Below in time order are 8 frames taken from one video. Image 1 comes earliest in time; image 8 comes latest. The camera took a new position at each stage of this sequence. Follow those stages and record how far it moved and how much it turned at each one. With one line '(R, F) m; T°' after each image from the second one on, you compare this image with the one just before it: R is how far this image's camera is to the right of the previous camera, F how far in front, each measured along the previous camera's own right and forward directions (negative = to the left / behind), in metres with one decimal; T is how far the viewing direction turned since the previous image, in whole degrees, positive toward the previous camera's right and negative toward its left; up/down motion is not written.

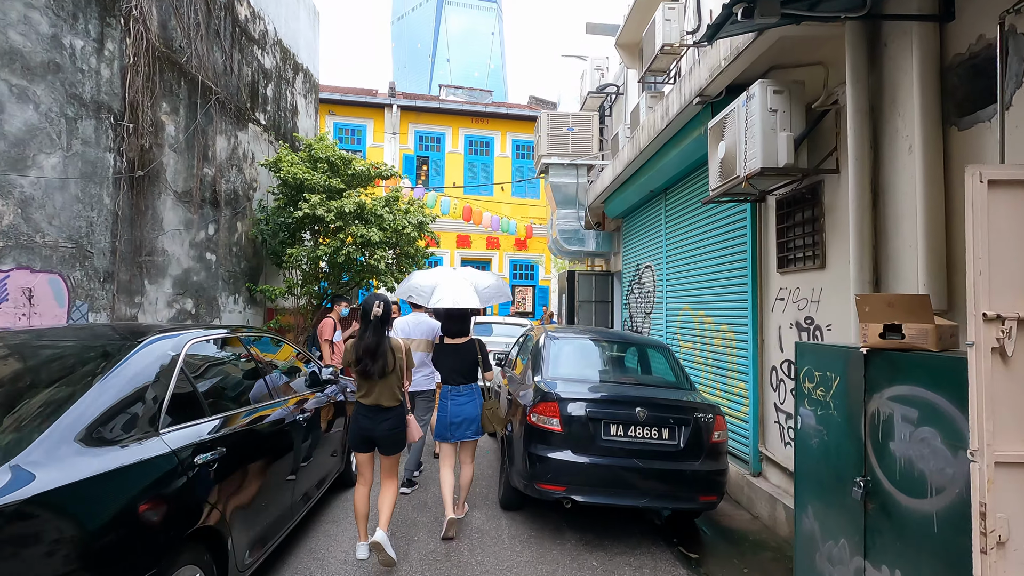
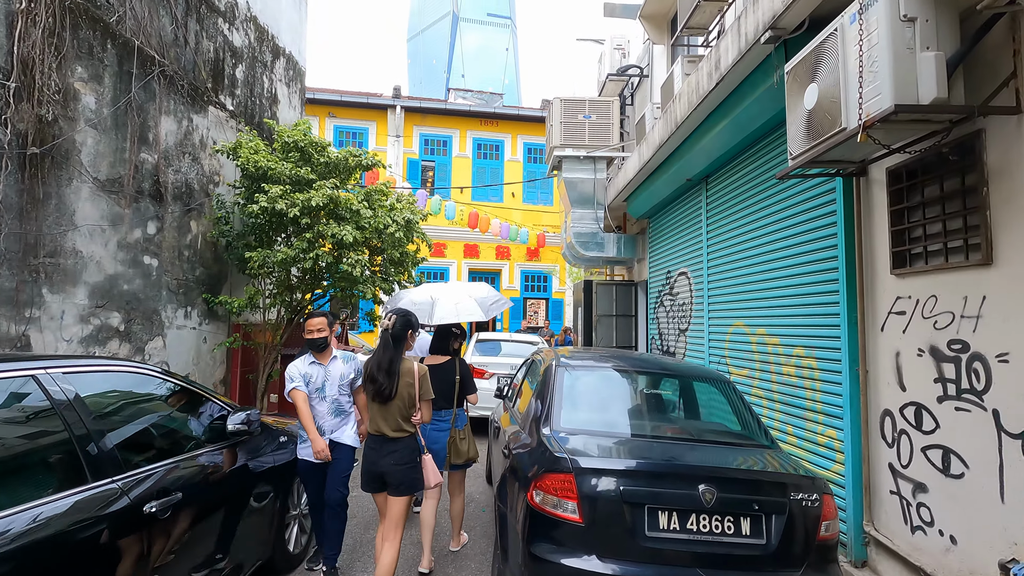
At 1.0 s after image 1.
(+0.1, +1.4) m; -2°
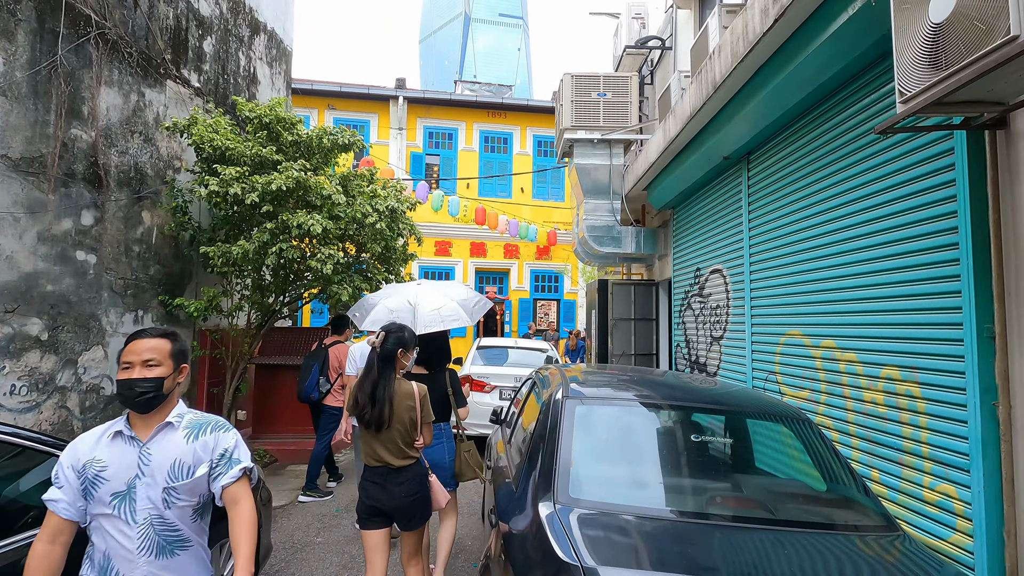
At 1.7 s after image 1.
(+0.1, +1.0) m; -1°
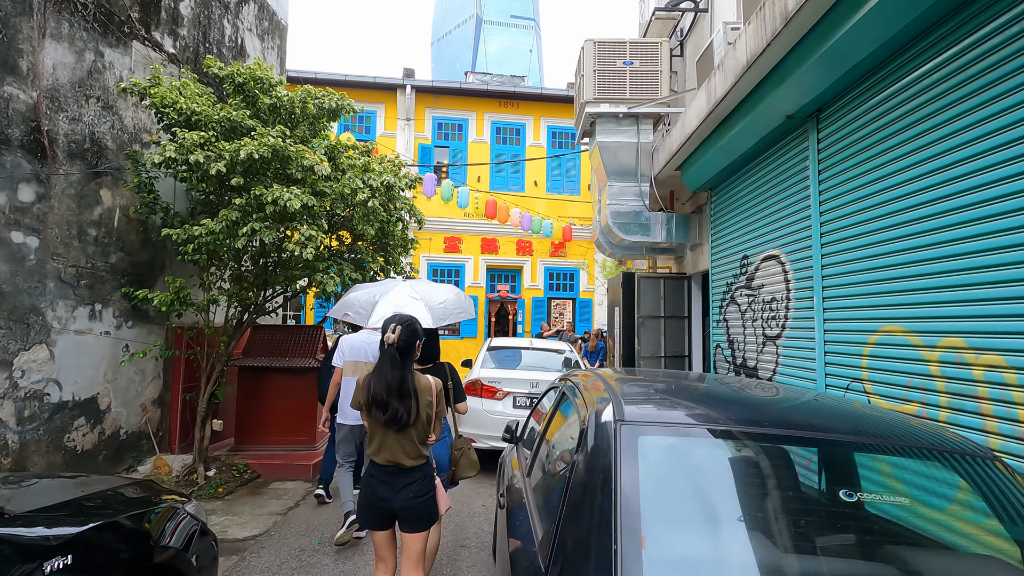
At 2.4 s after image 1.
(0.0, +0.9) m; -1°
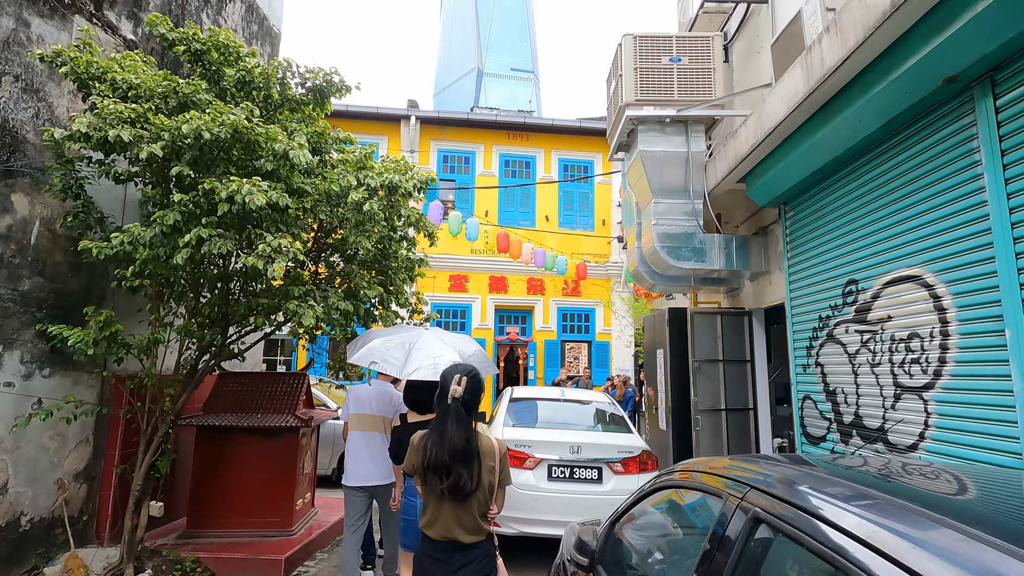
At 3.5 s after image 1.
(-0.3, +1.3) m; 0°
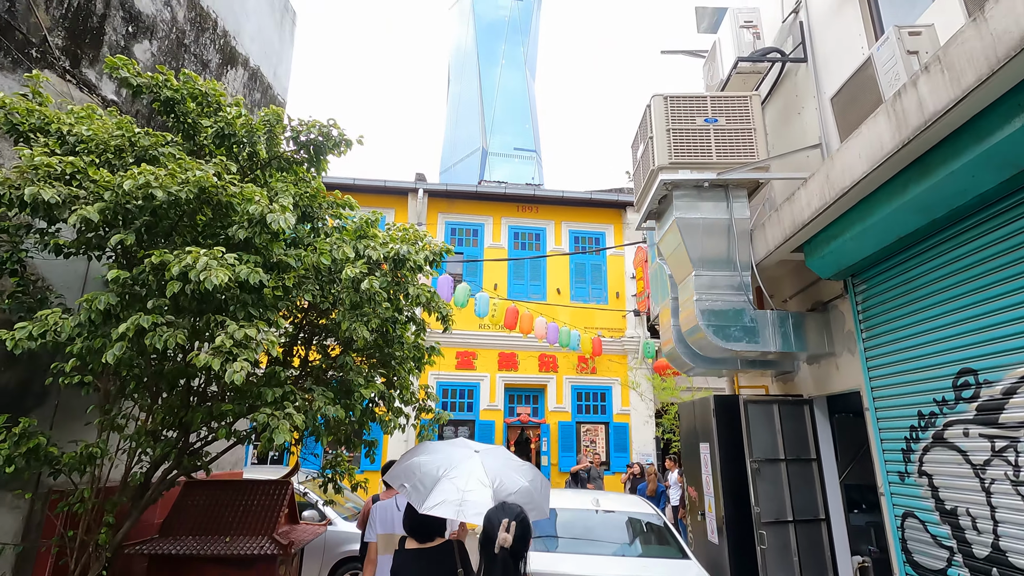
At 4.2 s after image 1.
(-0.2, +0.8) m; 0°
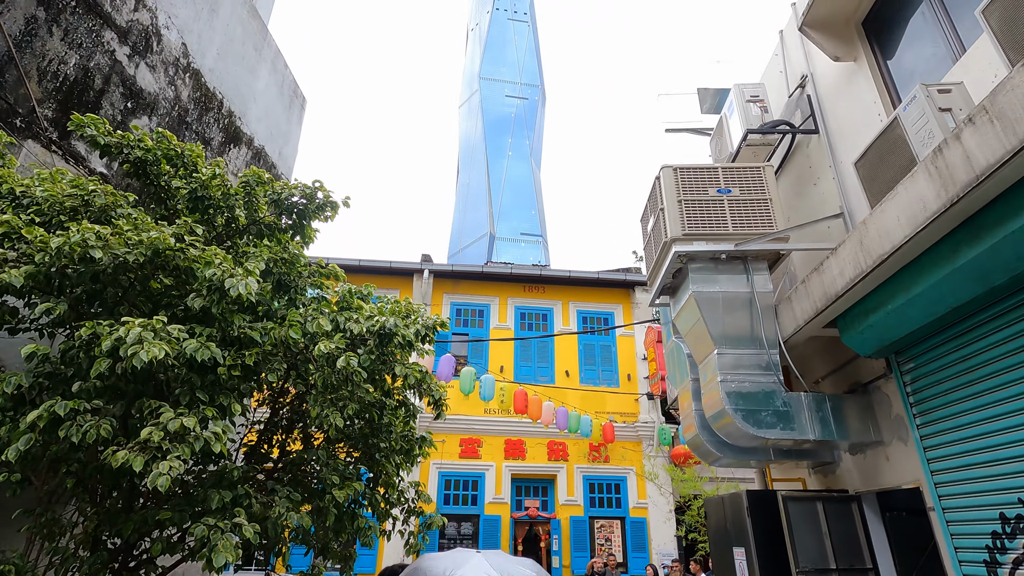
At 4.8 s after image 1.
(0.0, +0.4) m; -1°
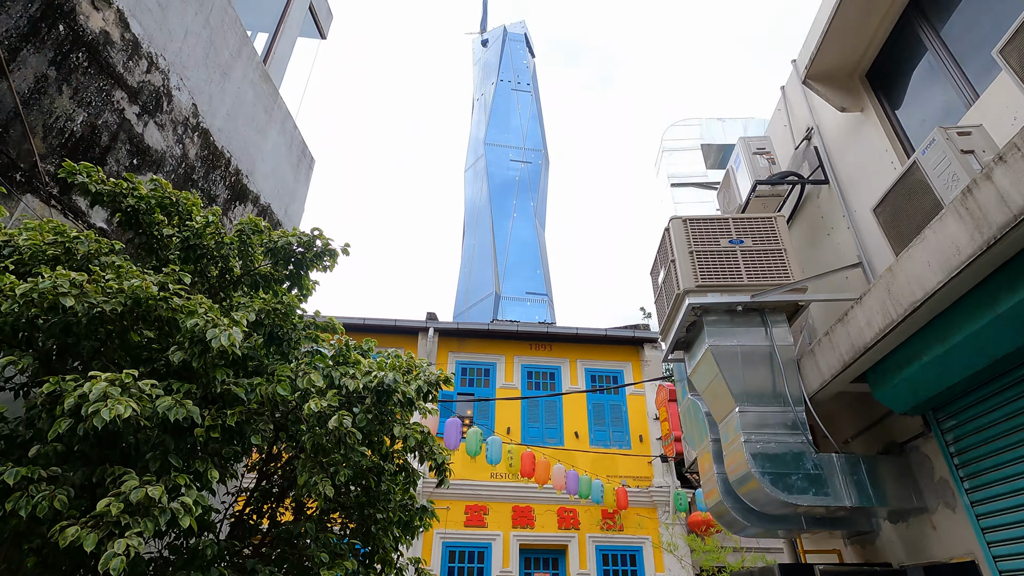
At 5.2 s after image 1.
(0.0, +0.2) m; -1°
